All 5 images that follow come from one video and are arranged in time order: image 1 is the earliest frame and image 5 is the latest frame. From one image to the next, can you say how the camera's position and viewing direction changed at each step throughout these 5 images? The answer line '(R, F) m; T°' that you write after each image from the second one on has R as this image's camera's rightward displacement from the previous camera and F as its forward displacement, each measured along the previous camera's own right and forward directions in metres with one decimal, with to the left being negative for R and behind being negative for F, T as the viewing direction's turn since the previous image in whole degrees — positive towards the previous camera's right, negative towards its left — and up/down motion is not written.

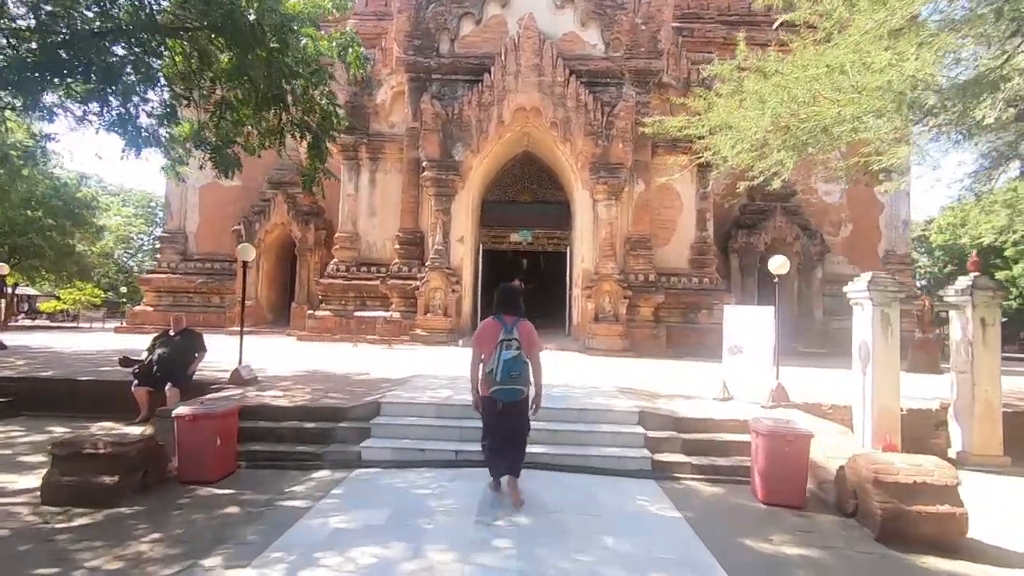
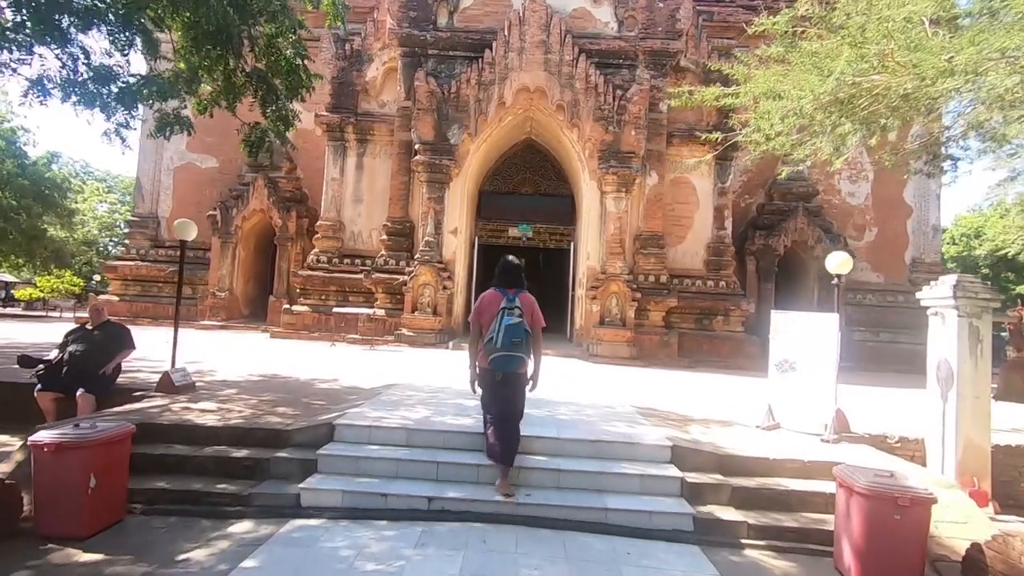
(0.0, +1.1) m; 0°
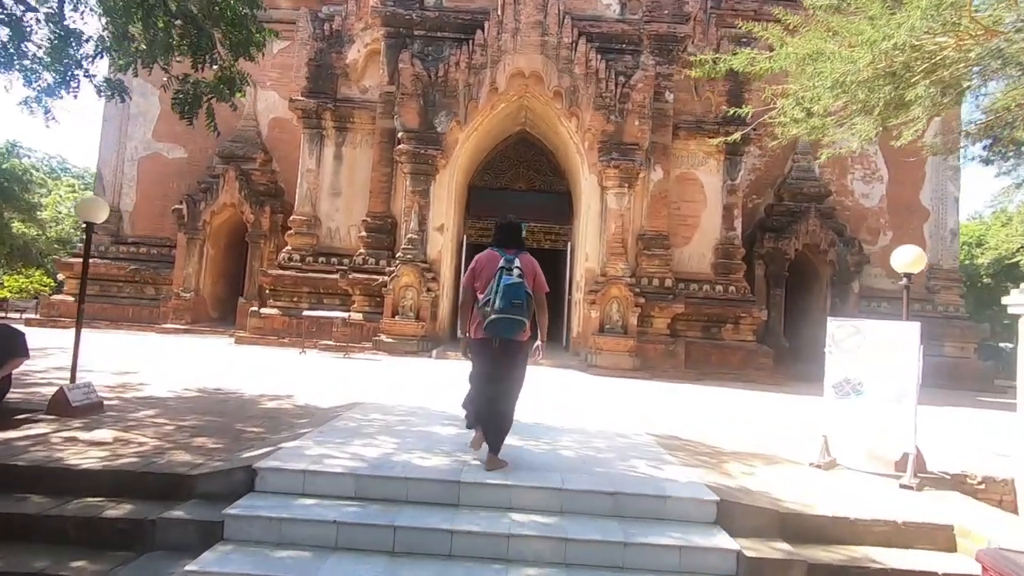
(0.0, +1.0) m; +1°
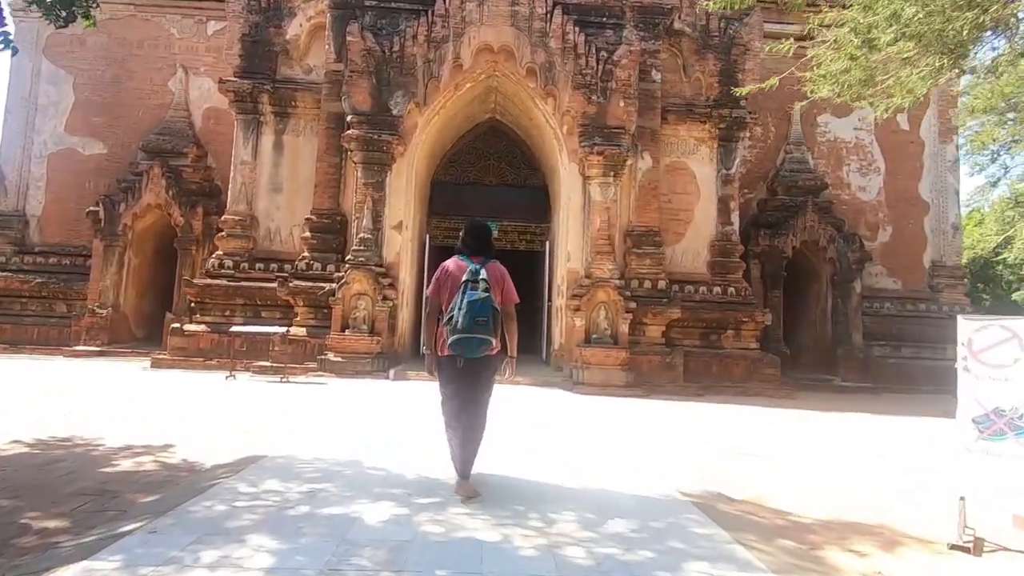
(0.0, +1.4) m; +3°
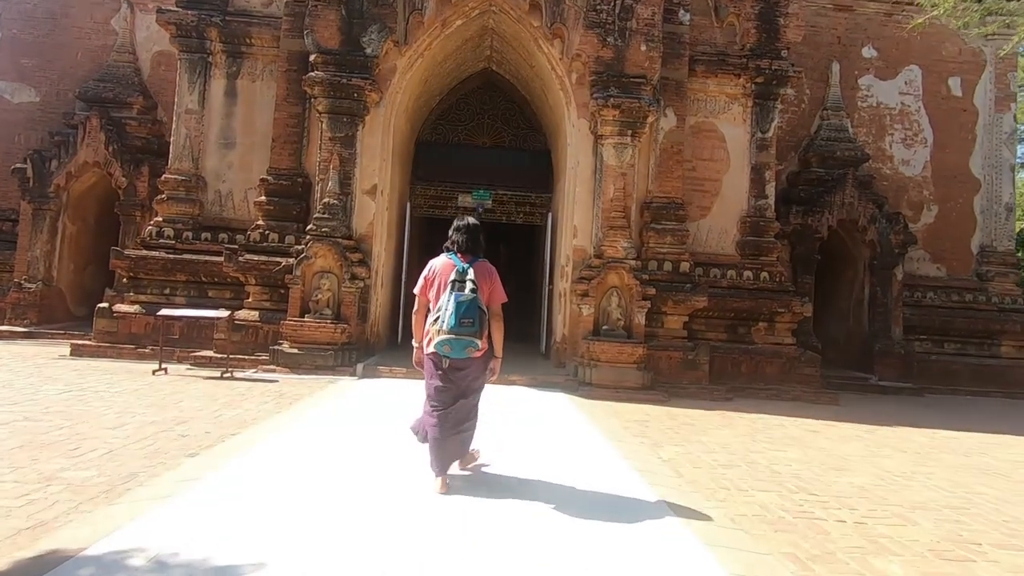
(0.0, +1.4) m; +1°
